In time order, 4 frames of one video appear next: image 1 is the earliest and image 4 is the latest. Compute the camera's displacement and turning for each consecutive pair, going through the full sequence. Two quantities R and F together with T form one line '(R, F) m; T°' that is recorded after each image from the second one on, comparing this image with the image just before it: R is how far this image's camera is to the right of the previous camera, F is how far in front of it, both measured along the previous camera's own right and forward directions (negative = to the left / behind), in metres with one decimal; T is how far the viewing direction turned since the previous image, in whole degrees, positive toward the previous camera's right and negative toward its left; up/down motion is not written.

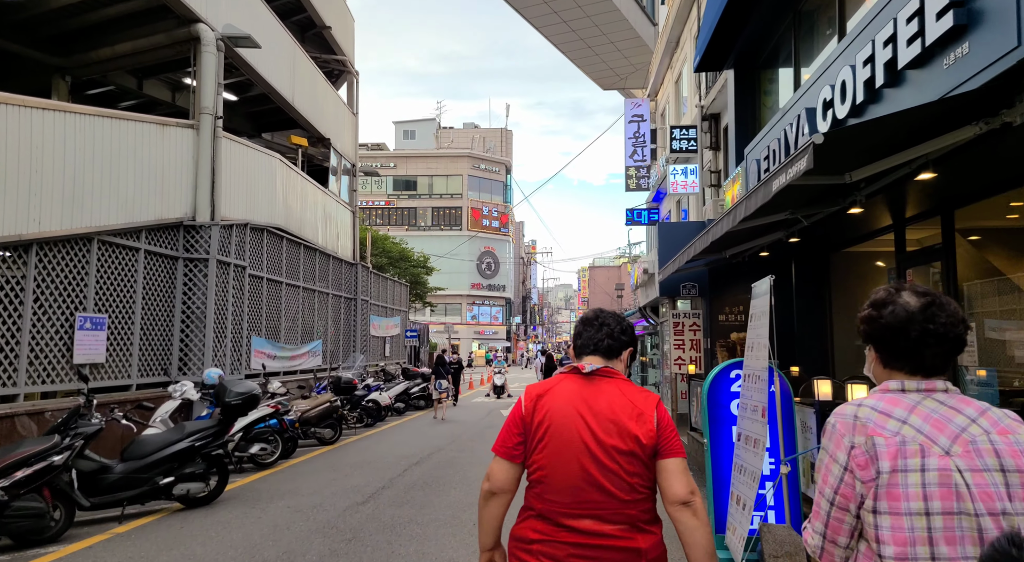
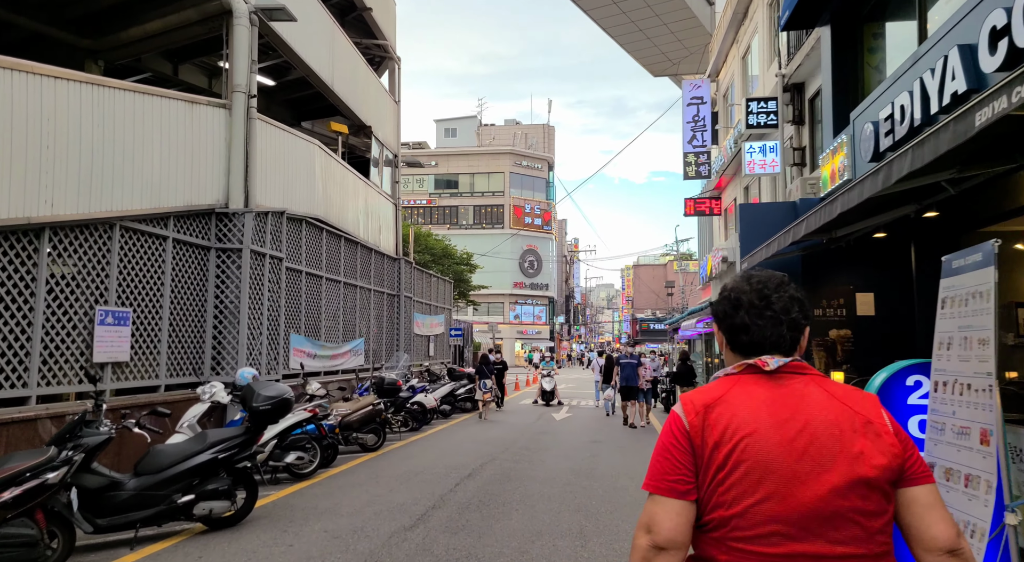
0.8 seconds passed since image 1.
(-0.3, +1.2) m; -3°
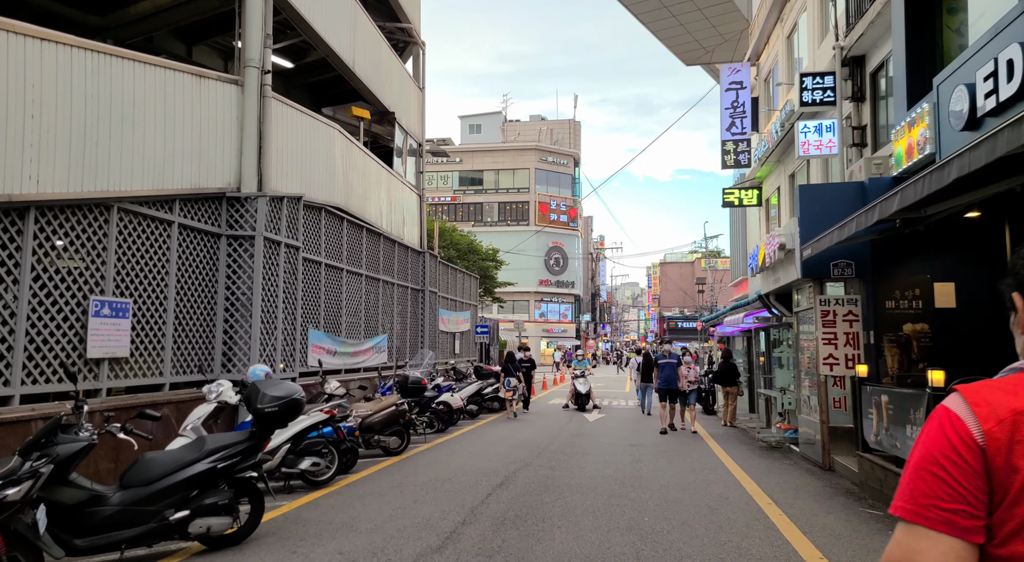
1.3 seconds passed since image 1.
(-0.2, +0.9) m; -2°
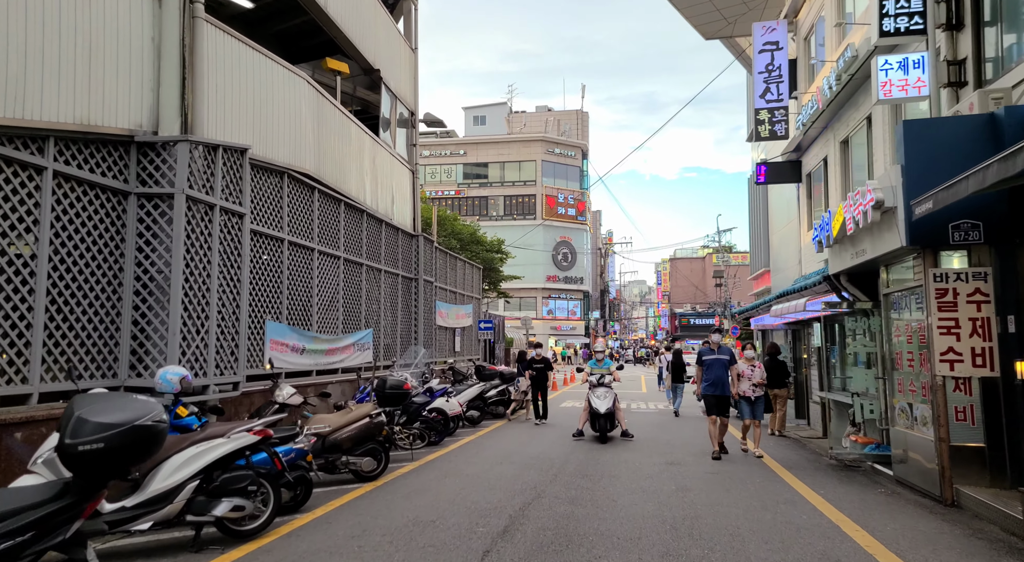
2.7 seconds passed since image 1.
(0.0, +2.5) m; -1°
